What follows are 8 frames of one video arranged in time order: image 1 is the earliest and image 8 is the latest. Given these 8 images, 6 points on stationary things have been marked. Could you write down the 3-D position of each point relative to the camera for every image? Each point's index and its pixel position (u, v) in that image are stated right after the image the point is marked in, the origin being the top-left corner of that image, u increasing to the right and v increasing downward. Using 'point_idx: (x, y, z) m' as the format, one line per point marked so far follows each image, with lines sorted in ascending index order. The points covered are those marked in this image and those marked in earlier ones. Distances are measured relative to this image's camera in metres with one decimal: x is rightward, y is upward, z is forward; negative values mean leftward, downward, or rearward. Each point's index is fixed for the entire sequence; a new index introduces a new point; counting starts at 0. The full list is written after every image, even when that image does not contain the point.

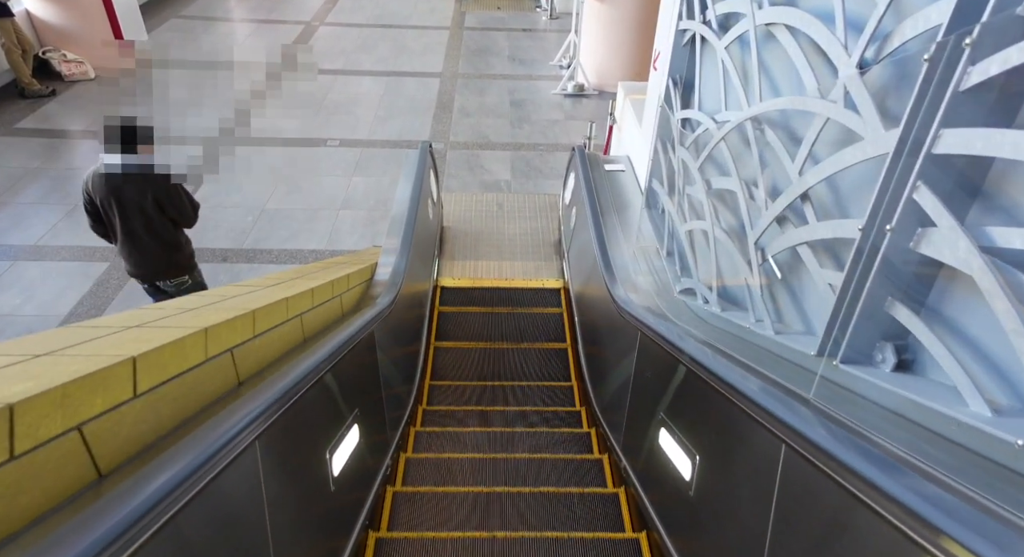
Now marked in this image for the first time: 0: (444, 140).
0: (-0.6, +1.3, +6.0) m
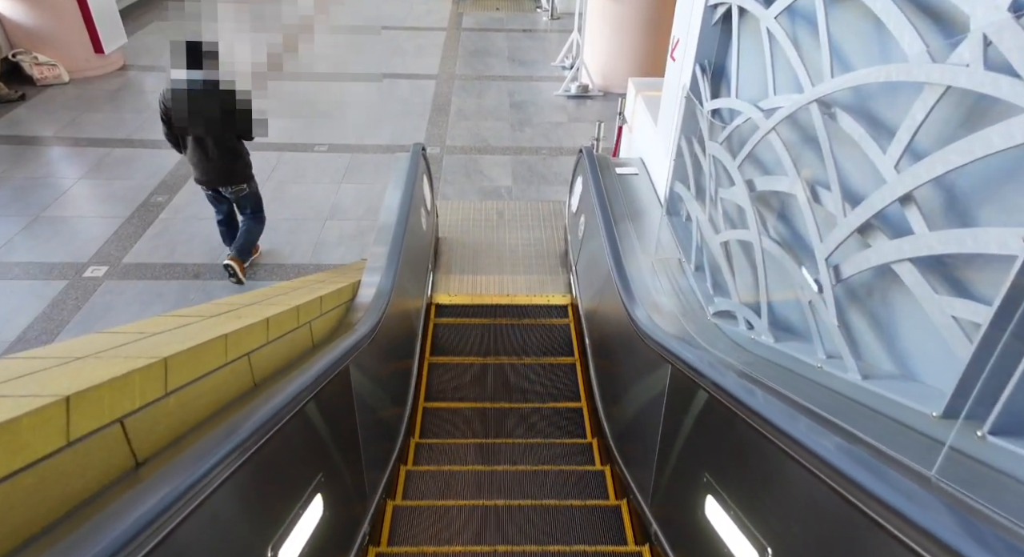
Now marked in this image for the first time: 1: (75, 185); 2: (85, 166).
0: (-0.6, +1.2, +5.6) m
1: (-3.2, +0.7, +4.6) m
2: (-3.3, +0.9, +4.9) m
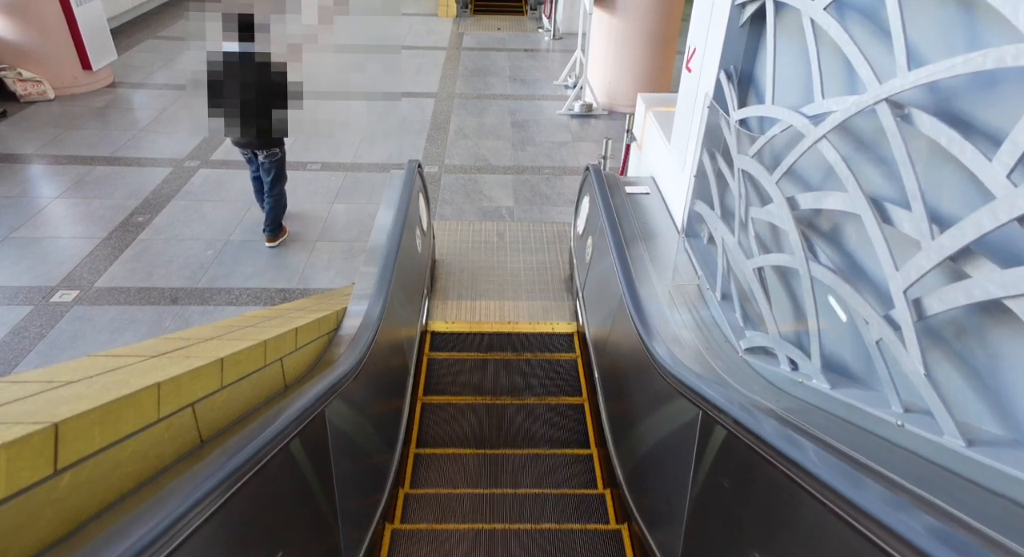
0: (-0.6, +1.0, +5.4) m
1: (-3.2, +0.5, +4.4) m
2: (-3.3, +0.7, +4.6) m
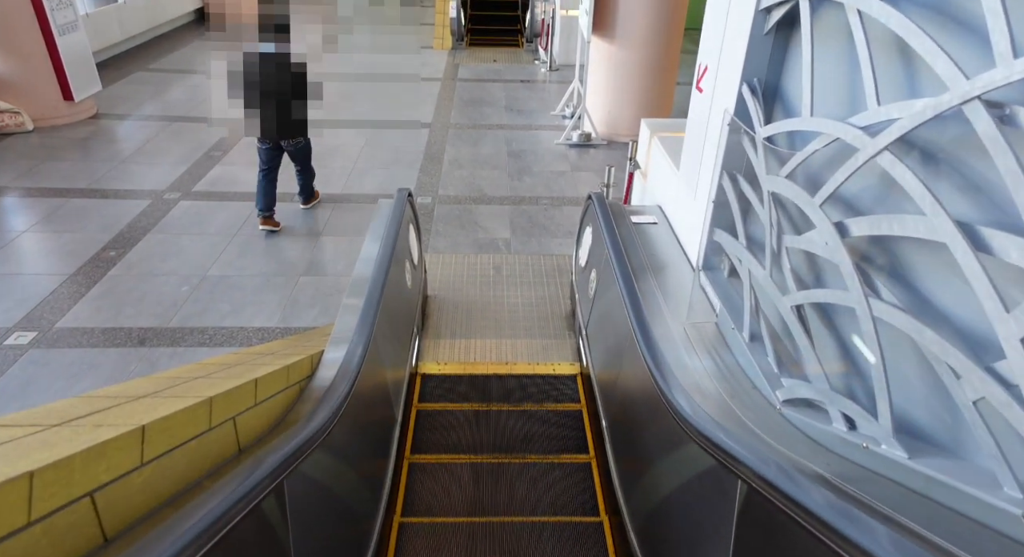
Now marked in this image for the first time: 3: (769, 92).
0: (-0.7, +0.7, +5.2) m
1: (-3.2, +0.3, +4.1) m
2: (-3.3, +0.4, +4.4) m
3: (+0.8, +0.6, +1.9) m
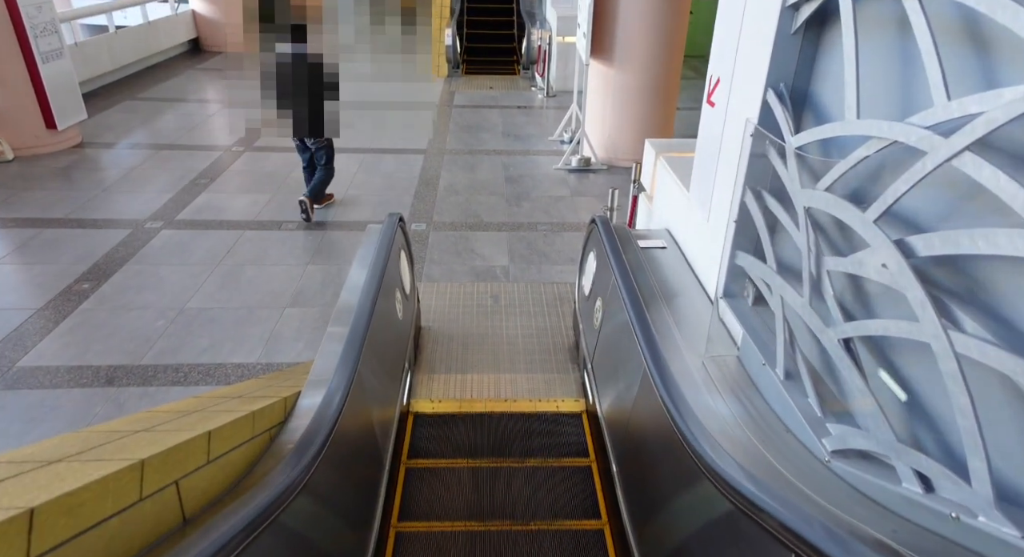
0: (-0.7, +0.5, +5.0) m
1: (-3.2, 0.0, +3.9) m
2: (-3.3, +0.2, +4.1) m
3: (+0.8, +0.5, +1.7) m
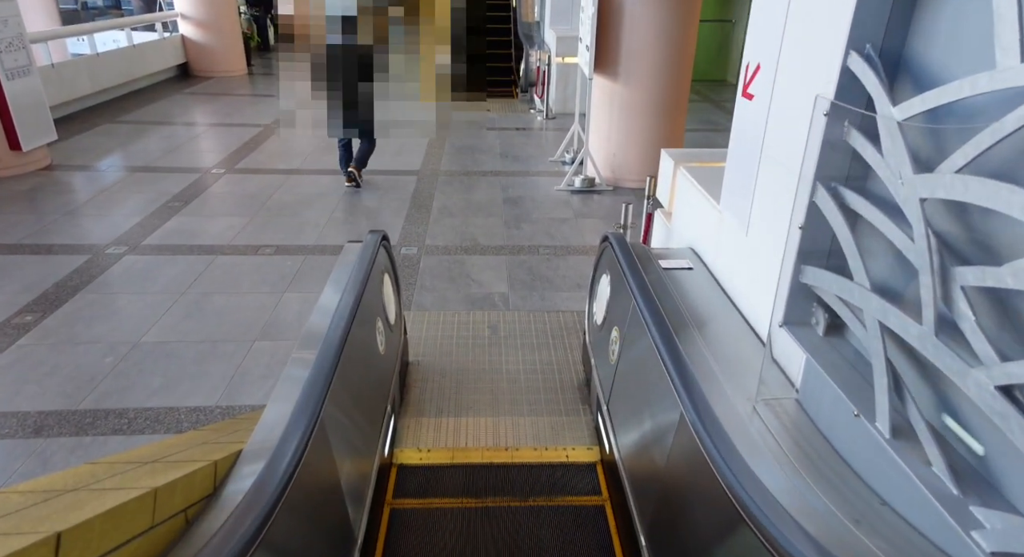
0: (-0.7, +0.2, +4.5) m
1: (-3.2, -0.1, +3.4) m
2: (-3.3, 0.0, +3.7) m
3: (+0.8, +0.4, +1.3) m
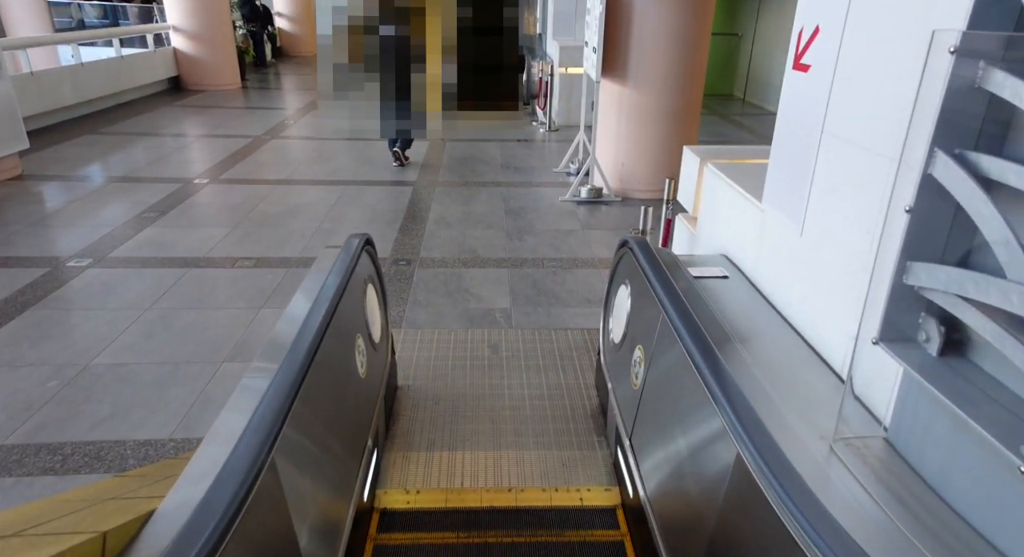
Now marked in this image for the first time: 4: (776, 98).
0: (-0.7, +0.1, +4.2) m
1: (-3.2, -0.2, +3.0) m
2: (-3.3, -0.1, +3.3) m
3: (+0.8, +0.4, +0.9) m
4: (+3.8, +2.6, +9.1) m
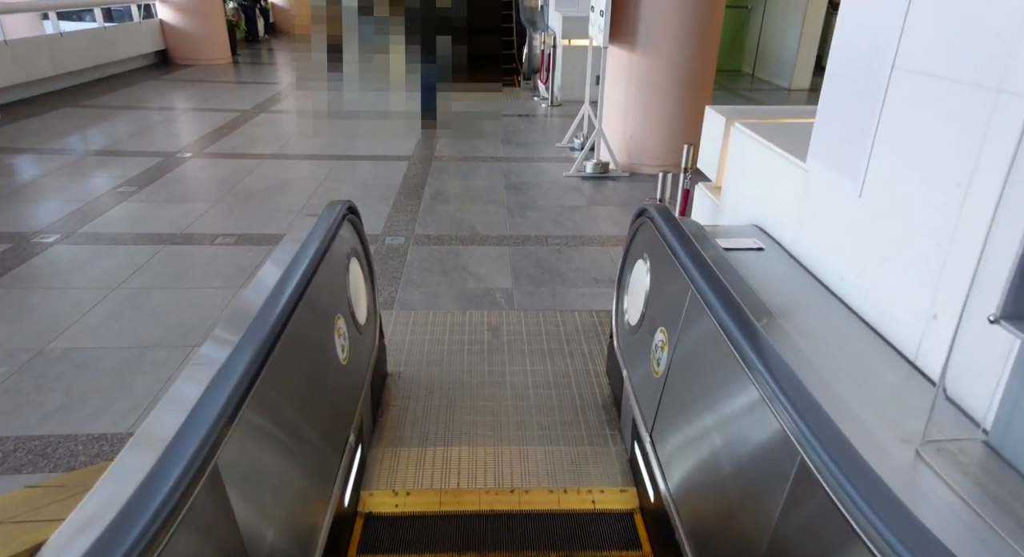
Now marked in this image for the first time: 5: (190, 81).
0: (-0.6, +0.3, +3.9) m
1: (-3.2, -0.1, +2.8) m
2: (-3.3, +0.1, +3.0) m
3: (+0.8, +0.5, +0.6) m
4: (+3.8, +2.8, +8.8) m
5: (-4.3, +2.6, +8.5) m
